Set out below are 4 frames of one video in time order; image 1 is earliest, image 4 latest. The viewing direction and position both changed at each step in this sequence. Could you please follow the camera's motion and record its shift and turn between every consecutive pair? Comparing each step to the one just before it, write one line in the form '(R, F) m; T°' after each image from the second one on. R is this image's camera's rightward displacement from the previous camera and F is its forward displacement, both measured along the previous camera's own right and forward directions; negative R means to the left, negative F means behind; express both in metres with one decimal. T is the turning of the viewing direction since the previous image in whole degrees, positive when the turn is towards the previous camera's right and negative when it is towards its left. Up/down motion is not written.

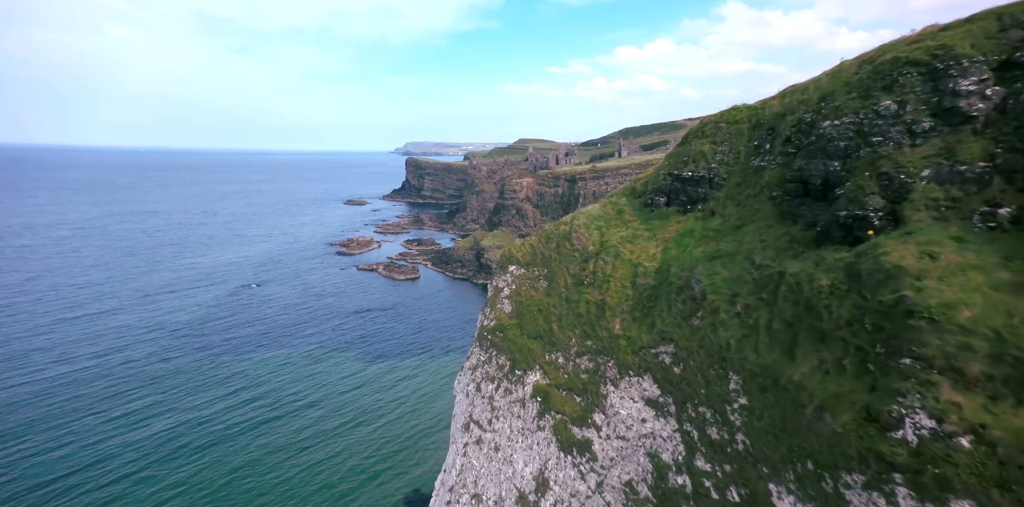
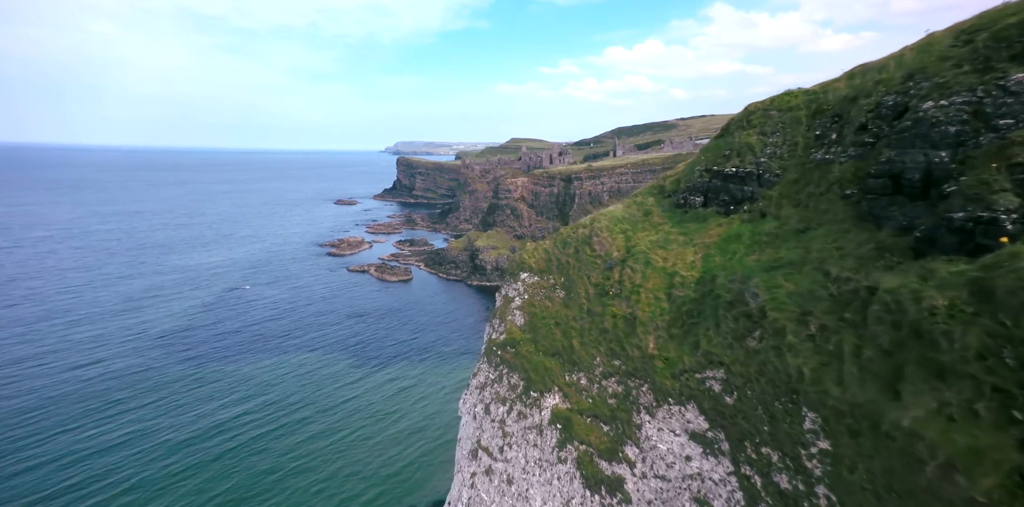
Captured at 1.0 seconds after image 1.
(-1.3, +3.2) m; +1°
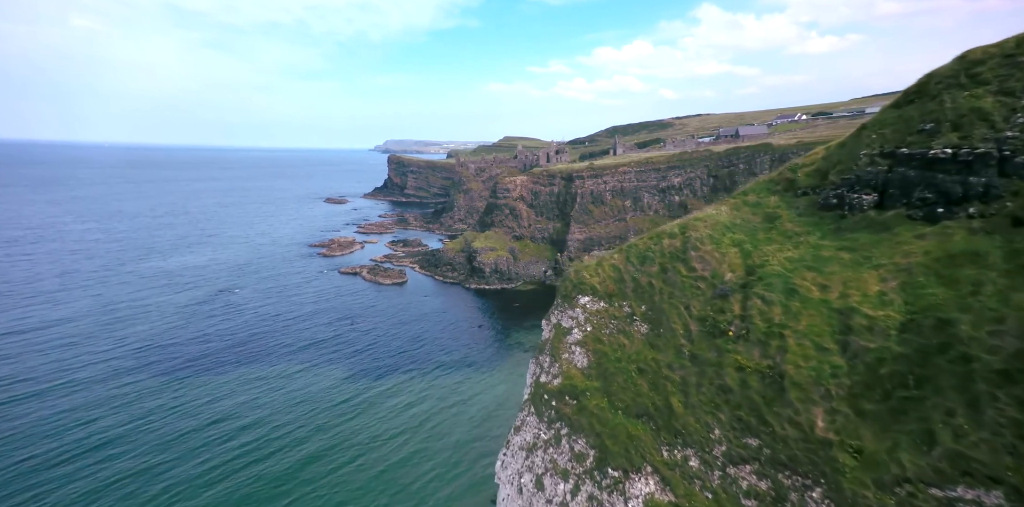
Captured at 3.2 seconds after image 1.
(-3.2, +7.5) m; +1°
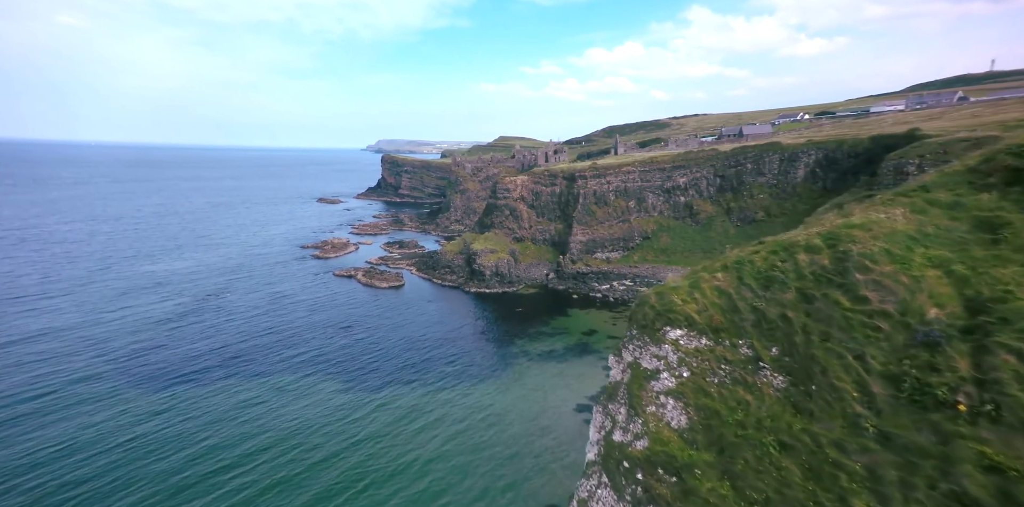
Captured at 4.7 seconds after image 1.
(-2.9, +6.0) m; +1°
